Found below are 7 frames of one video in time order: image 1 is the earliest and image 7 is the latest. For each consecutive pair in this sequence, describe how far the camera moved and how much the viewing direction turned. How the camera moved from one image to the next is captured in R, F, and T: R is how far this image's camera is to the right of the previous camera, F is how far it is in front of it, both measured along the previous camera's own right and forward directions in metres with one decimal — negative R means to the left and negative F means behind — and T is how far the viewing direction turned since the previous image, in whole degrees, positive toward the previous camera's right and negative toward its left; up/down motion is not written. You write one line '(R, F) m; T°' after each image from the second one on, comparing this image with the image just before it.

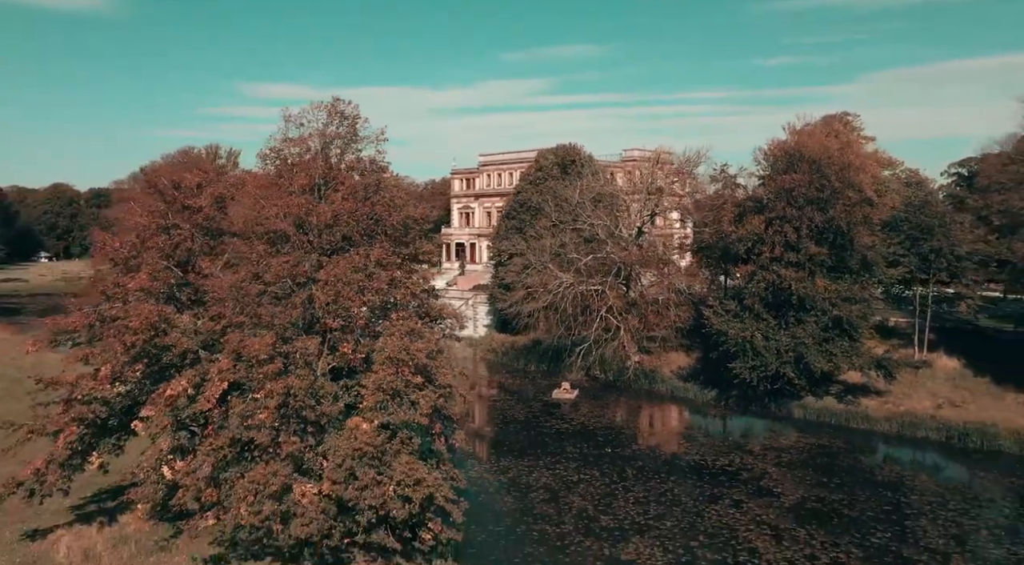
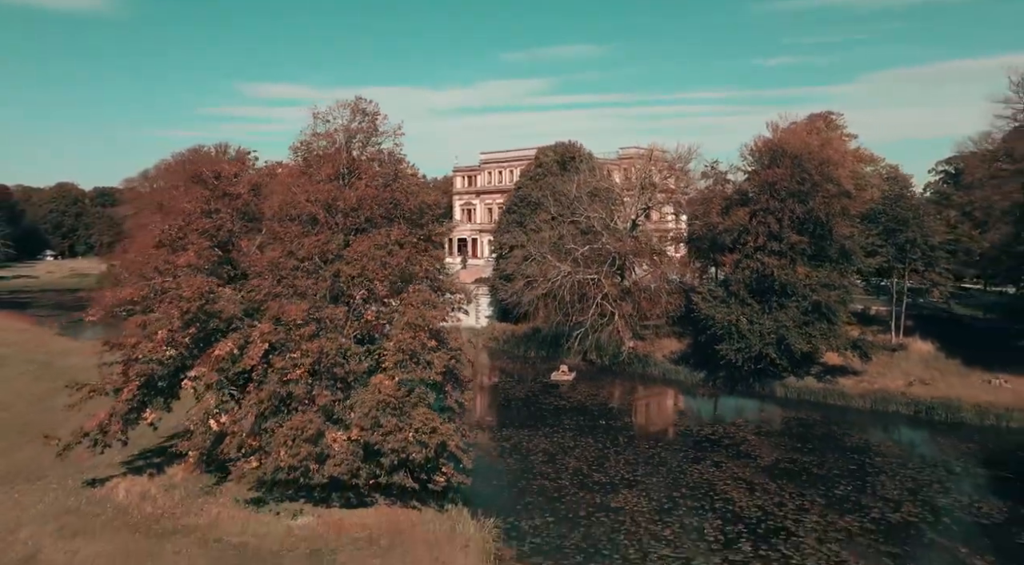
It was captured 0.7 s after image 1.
(-0.1, -2.6) m; 0°
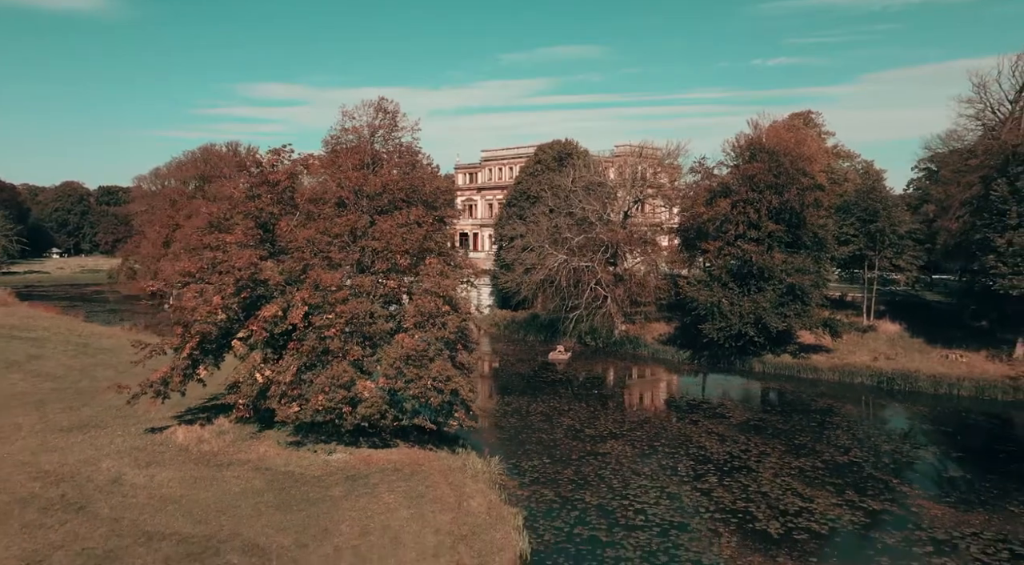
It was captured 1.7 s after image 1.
(-0.1, -3.6) m; 0°
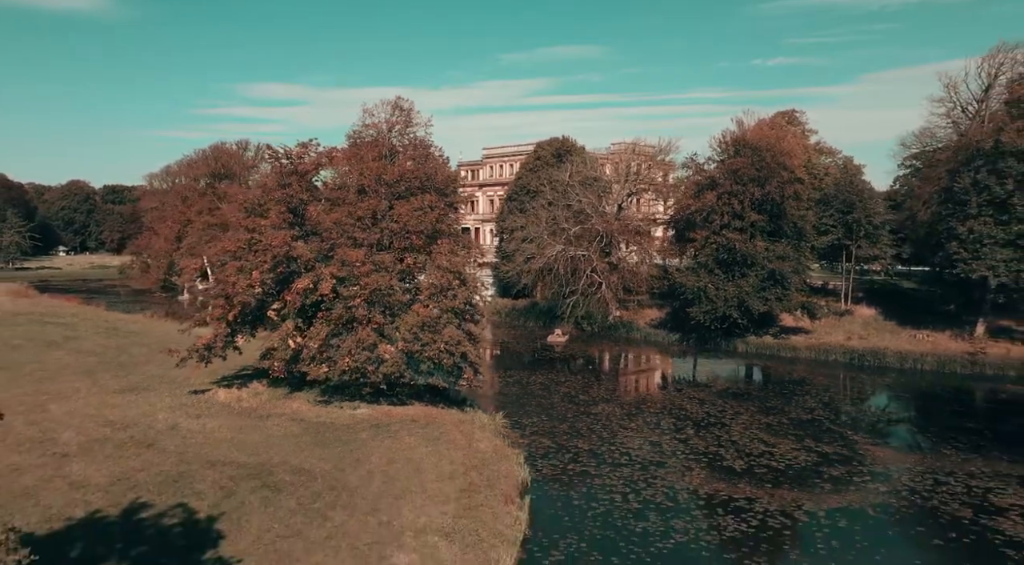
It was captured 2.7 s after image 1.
(-0.1, -3.3) m; 0°
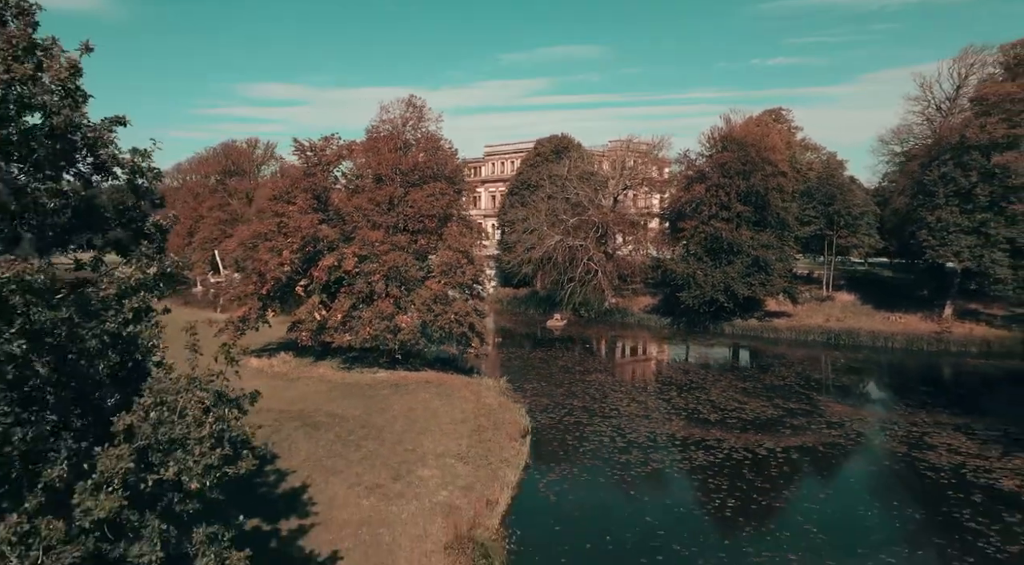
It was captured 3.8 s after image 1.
(-0.1, -3.2) m; 0°
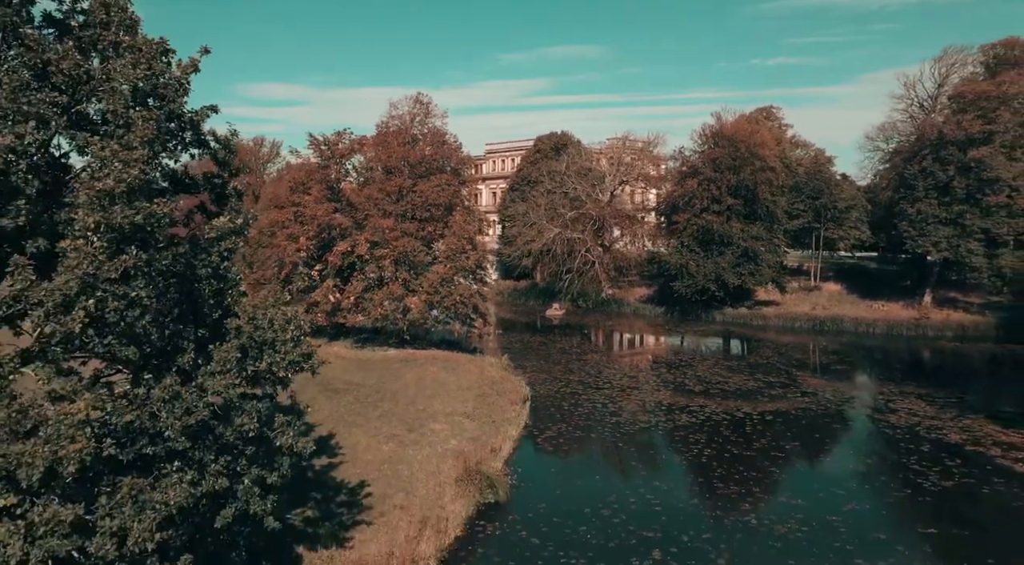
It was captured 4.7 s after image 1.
(0.0, -2.3) m; 0°
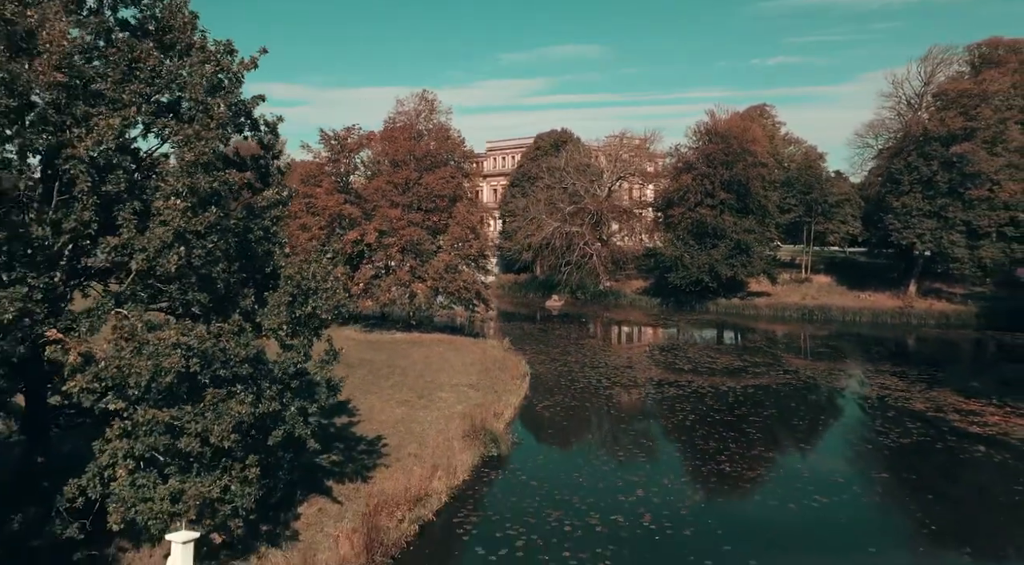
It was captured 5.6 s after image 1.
(0.0, -1.8) m; 0°
